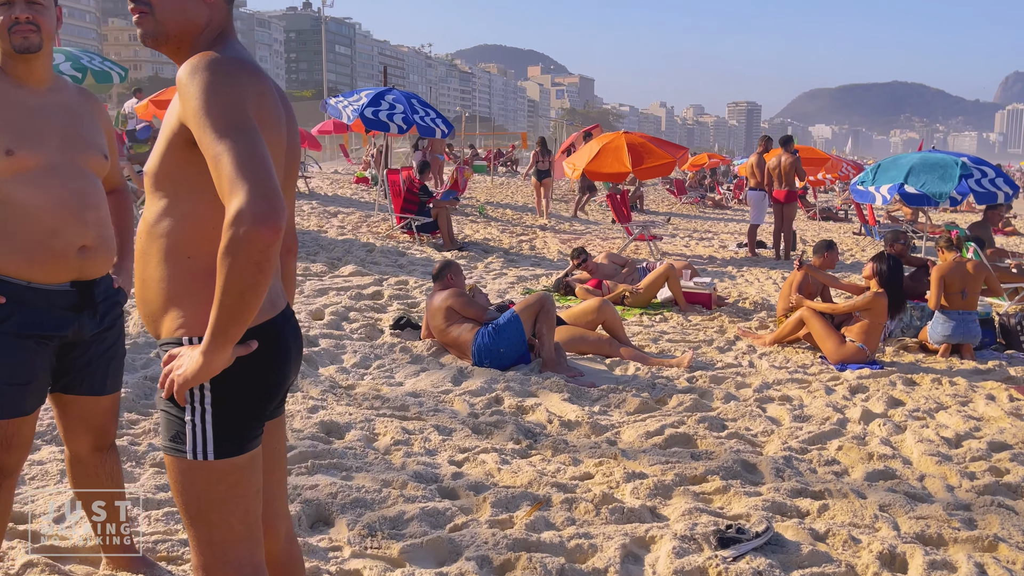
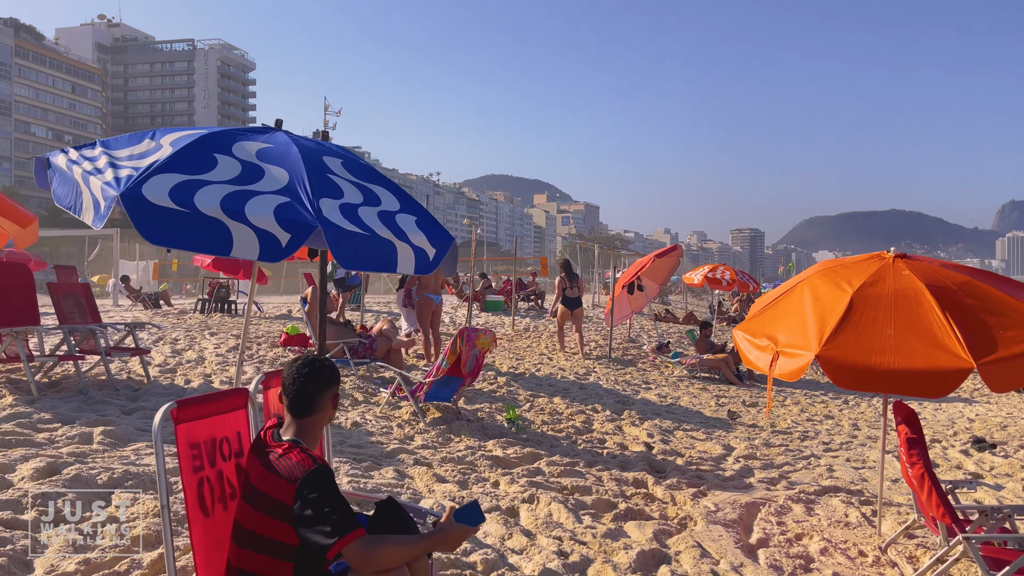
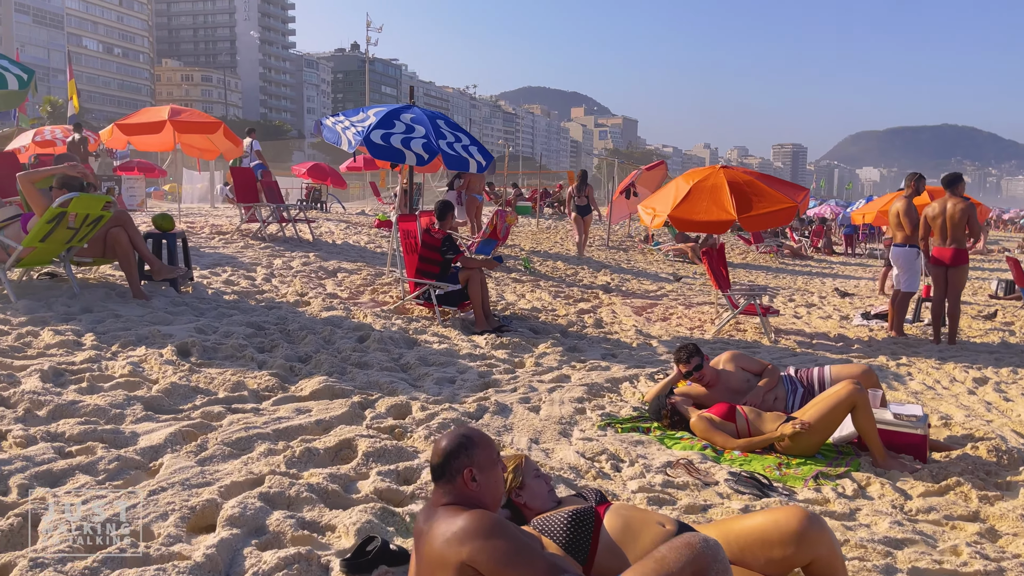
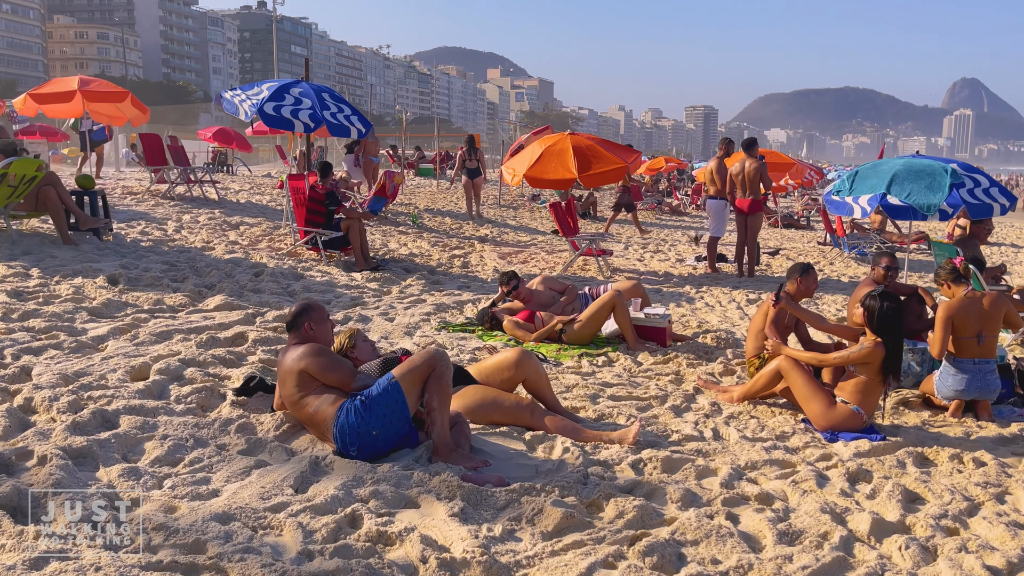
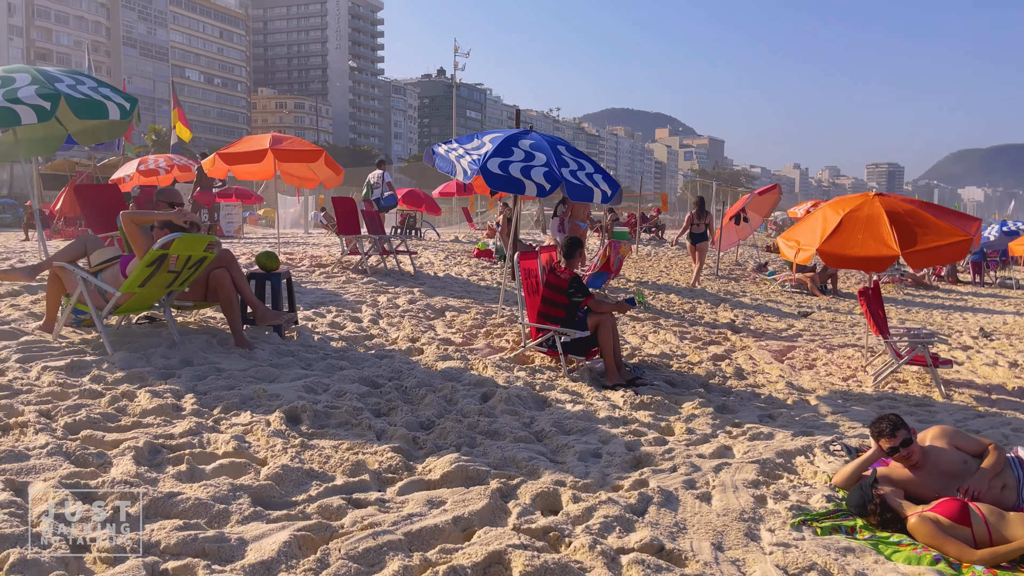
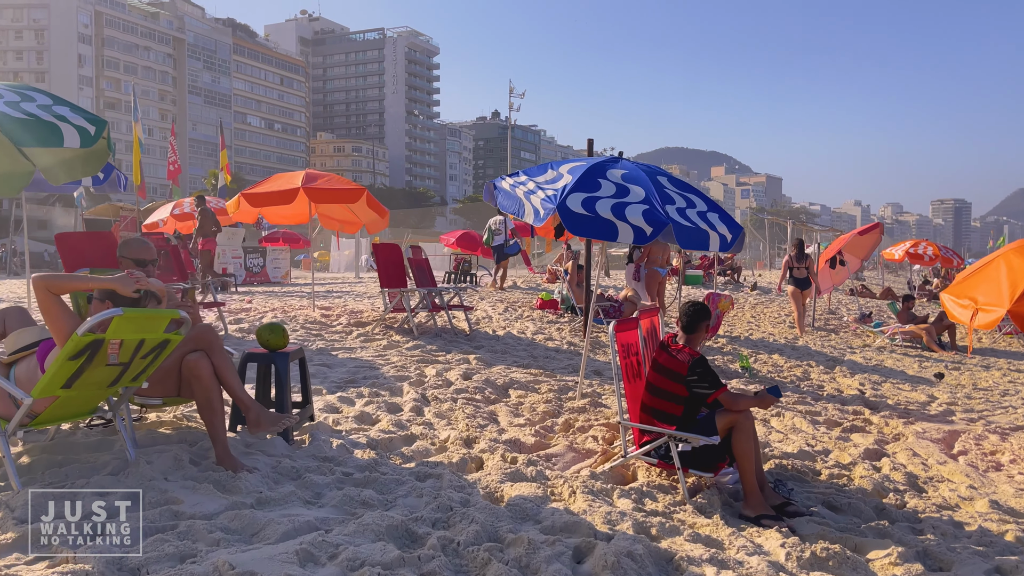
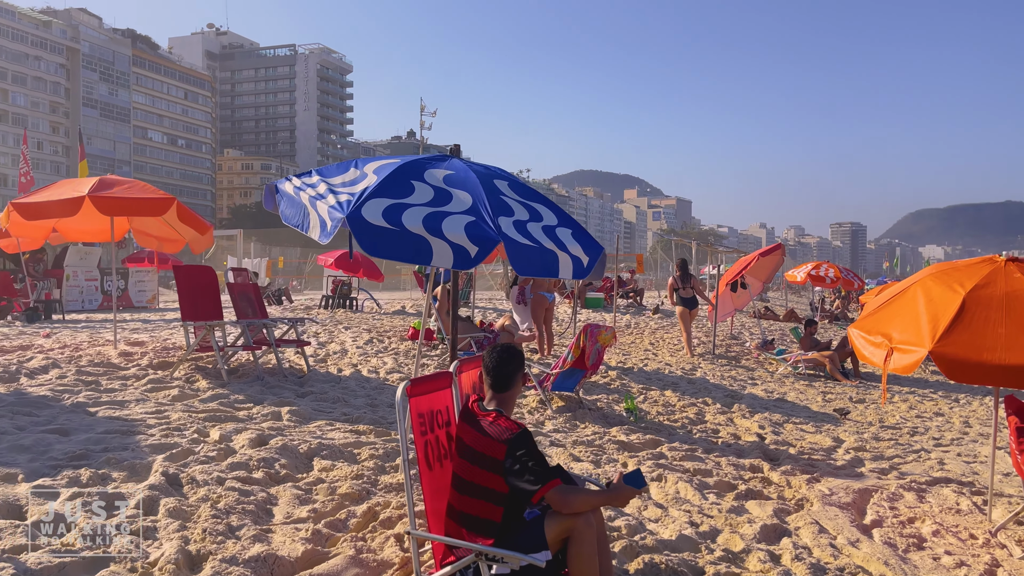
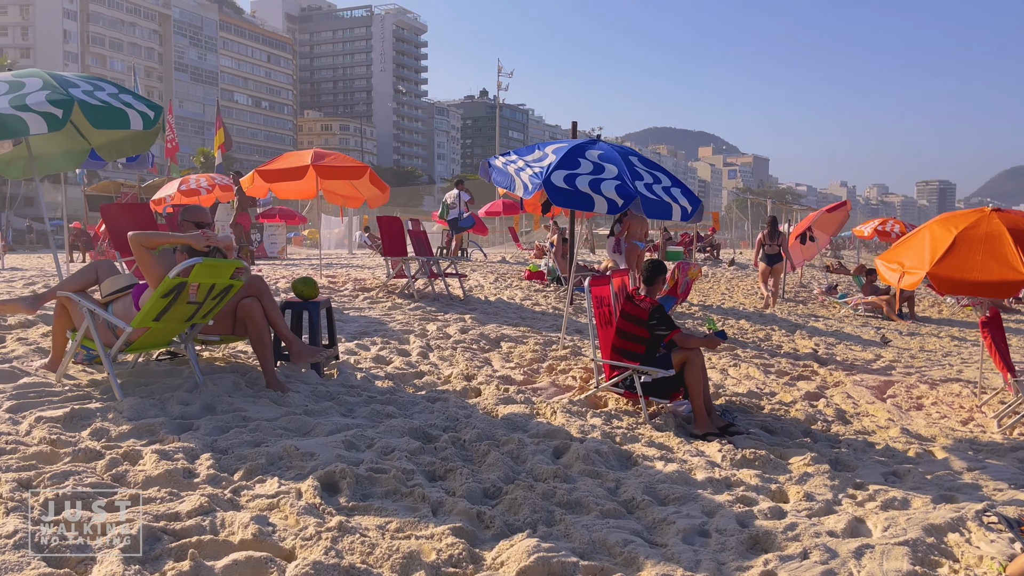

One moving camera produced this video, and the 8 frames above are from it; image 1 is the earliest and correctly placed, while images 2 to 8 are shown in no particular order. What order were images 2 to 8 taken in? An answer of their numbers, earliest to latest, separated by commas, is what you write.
4, 3, 5, 8, 6, 7, 2
